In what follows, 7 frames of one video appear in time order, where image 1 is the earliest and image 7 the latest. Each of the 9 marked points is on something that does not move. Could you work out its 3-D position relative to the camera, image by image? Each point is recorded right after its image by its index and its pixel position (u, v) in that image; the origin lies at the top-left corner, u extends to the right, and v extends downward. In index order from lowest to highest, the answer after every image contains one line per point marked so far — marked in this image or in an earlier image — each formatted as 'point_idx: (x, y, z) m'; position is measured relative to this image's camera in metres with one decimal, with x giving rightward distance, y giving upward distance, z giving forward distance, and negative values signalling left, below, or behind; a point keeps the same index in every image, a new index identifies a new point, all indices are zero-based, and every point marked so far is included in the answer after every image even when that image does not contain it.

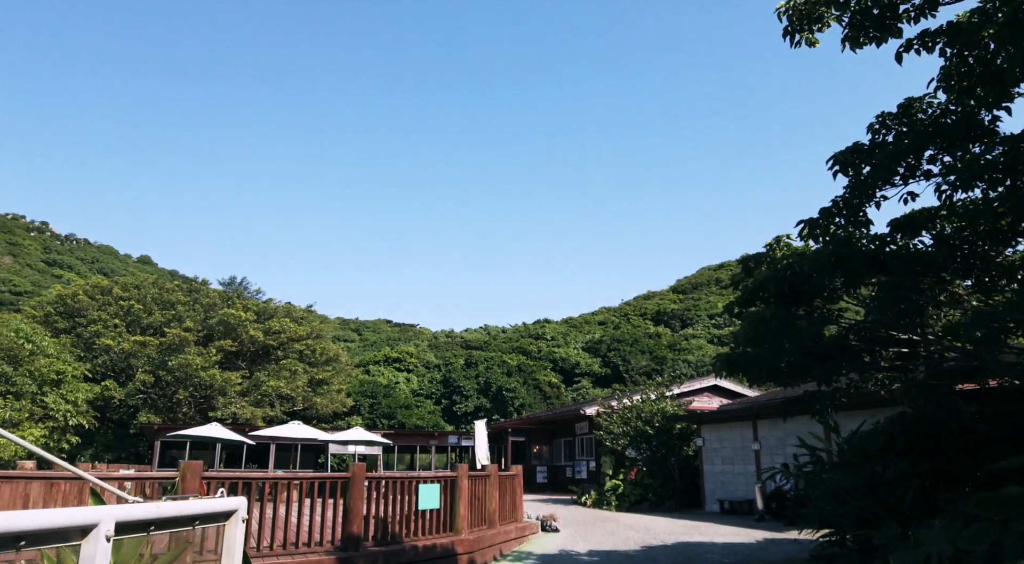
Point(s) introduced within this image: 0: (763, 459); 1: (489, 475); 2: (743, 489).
0: (+4.7, -3.3, +13.1) m
1: (-0.3, -2.6, +9.2) m
2: (+4.5, -4.0, +13.5) m
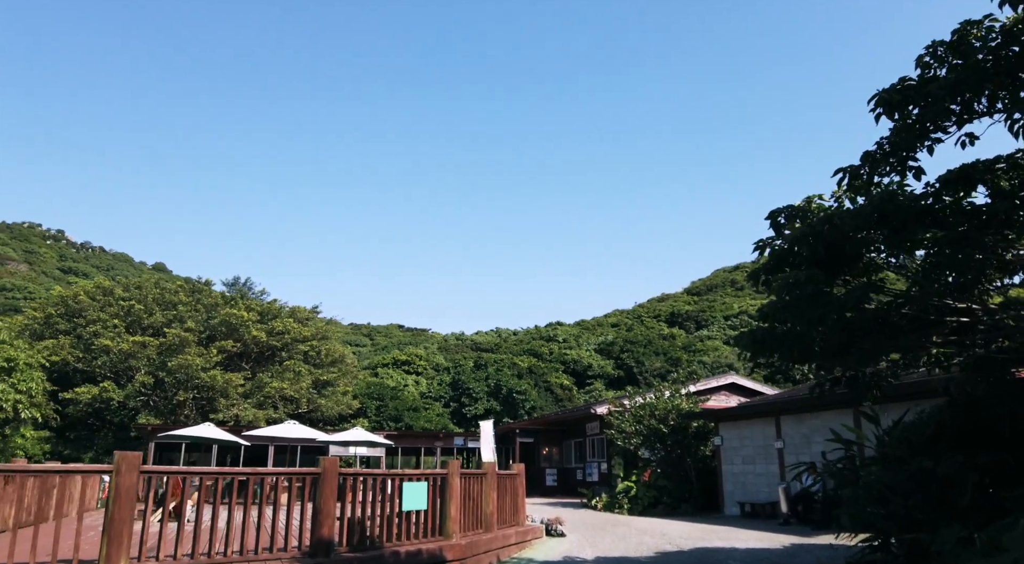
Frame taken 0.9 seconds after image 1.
0: (+4.8, -3.0, +12.1) m
1: (-0.3, -2.3, +8.4) m
2: (+4.6, -3.8, +12.6) m
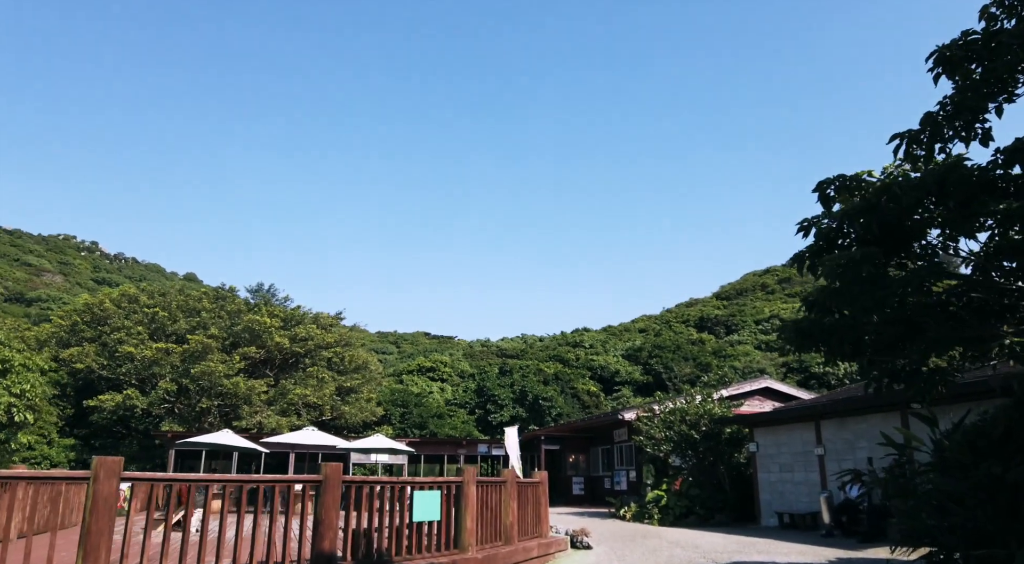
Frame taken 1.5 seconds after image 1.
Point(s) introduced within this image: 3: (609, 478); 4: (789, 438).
0: (+5.1, -3.0, +11.4) m
1: (-0.1, -2.2, +7.8) m
2: (+5.0, -3.7, +11.8) m
3: (+2.8, -5.6, +19.8) m
4: (+4.9, -2.7, +12.3) m
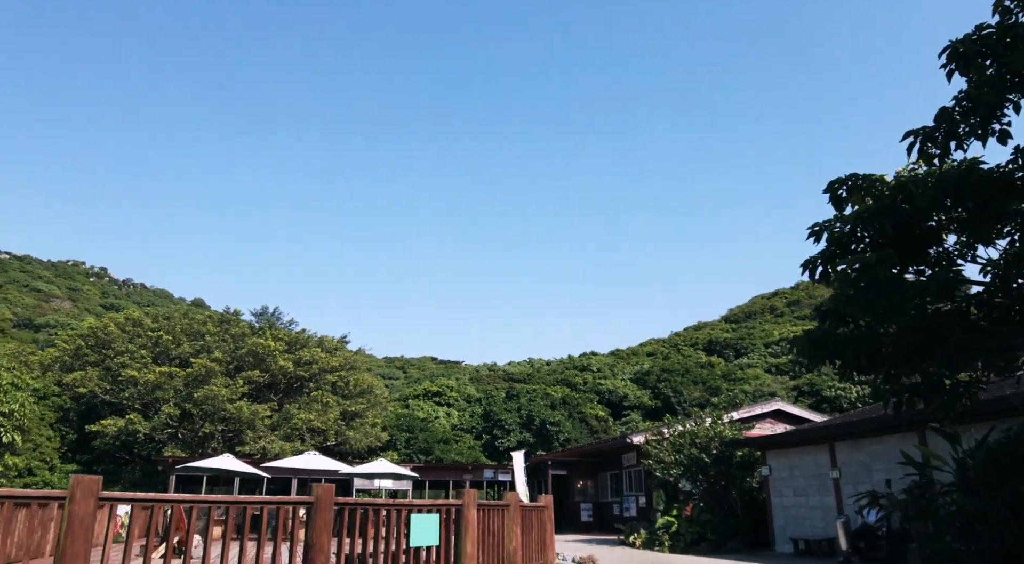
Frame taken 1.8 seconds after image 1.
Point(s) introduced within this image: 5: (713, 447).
0: (+5.2, -3.2, +11.0) m
1: (0.0, -2.4, +7.5) m
2: (+5.1, -4.0, +11.4) m
3: (+2.9, -6.2, +19.3) m
4: (+5.0, -3.1, +11.9) m
5: (+4.0, -3.3, +14.0) m
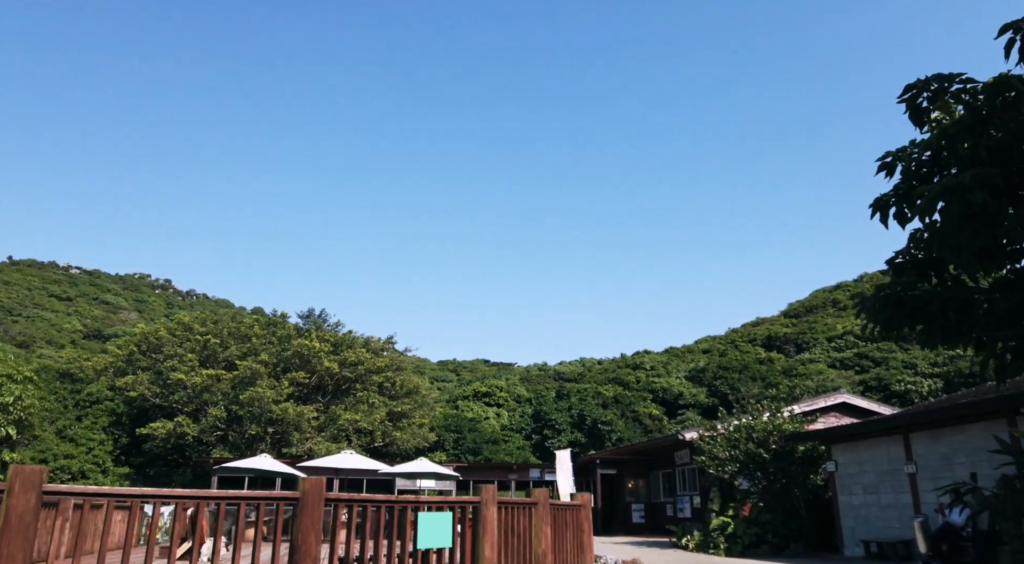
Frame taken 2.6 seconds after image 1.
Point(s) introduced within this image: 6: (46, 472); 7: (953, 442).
0: (+5.8, -2.8, +9.8) m
1: (+0.2, -2.1, +6.7) m
2: (+5.6, -3.6, +10.2) m
3: (+4.2, -5.8, +18.3) m
4: (+5.6, -2.7, +10.8) m
5: (+4.8, -3.0, +12.9) m
6: (-2.6, -1.1, +3.9) m
7: (+5.9, -2.1, +9.4) m
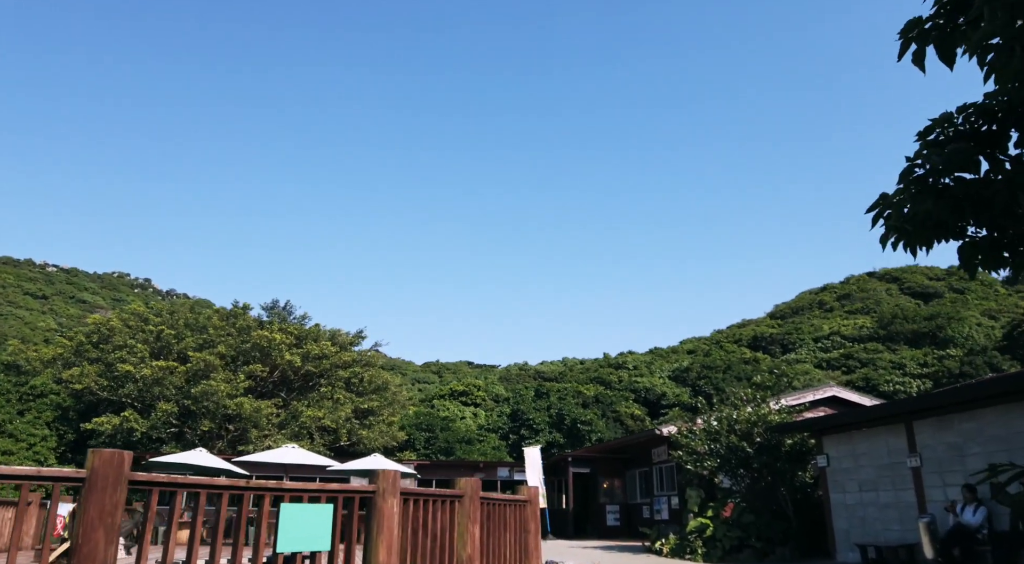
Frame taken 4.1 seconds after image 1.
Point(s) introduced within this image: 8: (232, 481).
0: (+5.1, -2.4, +8.5) m
1: (-0.4, -1.7, +5.4) m
2: (+4.9, -3.2, +8.9) m
3: (+3.3, -5.4, +17.0) m
4: (+4.9, -2.2, +9.5) m
5: (+4.1, -2.5, +11.6) m
6: (-3.1, -0.5, +2.5) m
7: (+5.3, -1.7, +8.1) m
8: (-1.5, -1.1, +3.8) m
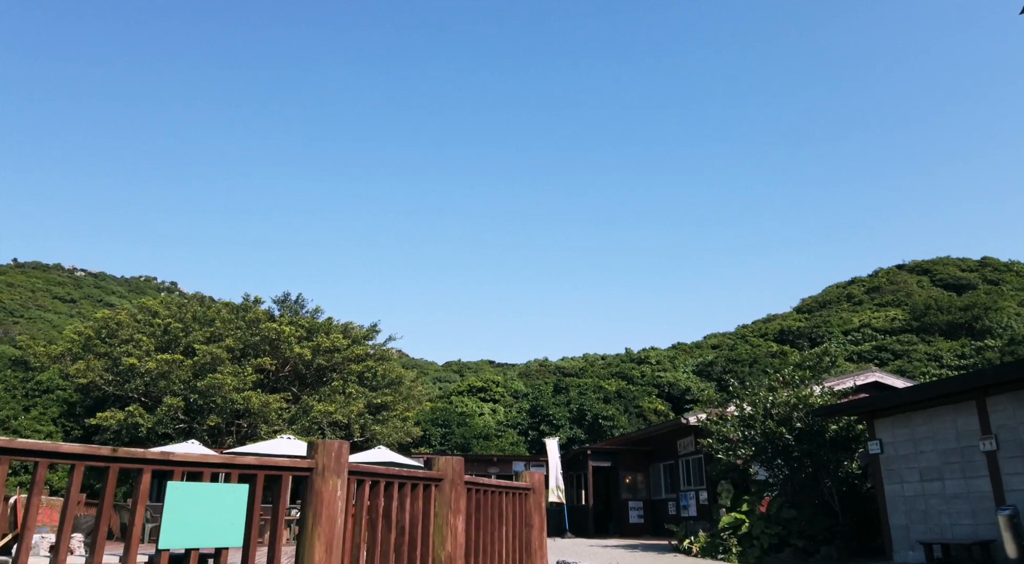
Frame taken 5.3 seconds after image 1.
0: (+5.1, -1.9, +7.2) m
1: (-0.4, -1.2, +4.3) m
2: (+5.0, -2.7, +7.7) m
3: (+3.7, -5.0, +15.7) m
4: (+4.9, -1.7, +8.2) m
5: (+4.2, -2.0, +10.3) m
6: (-3.3, -0.1, +1.4) m
7: (+5.3, -1.2, +6.8) m
8: (-1.6, -0.7, +2.8) m
